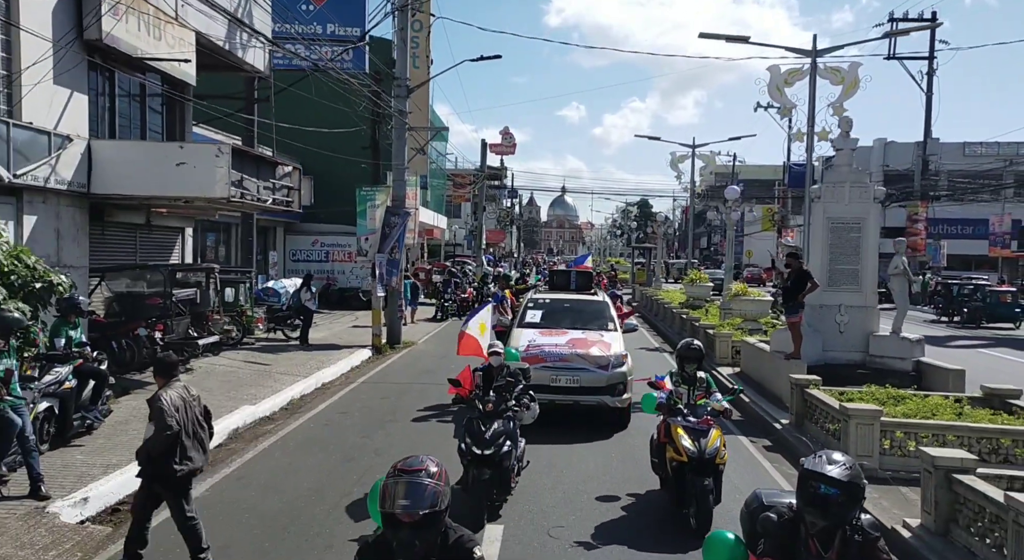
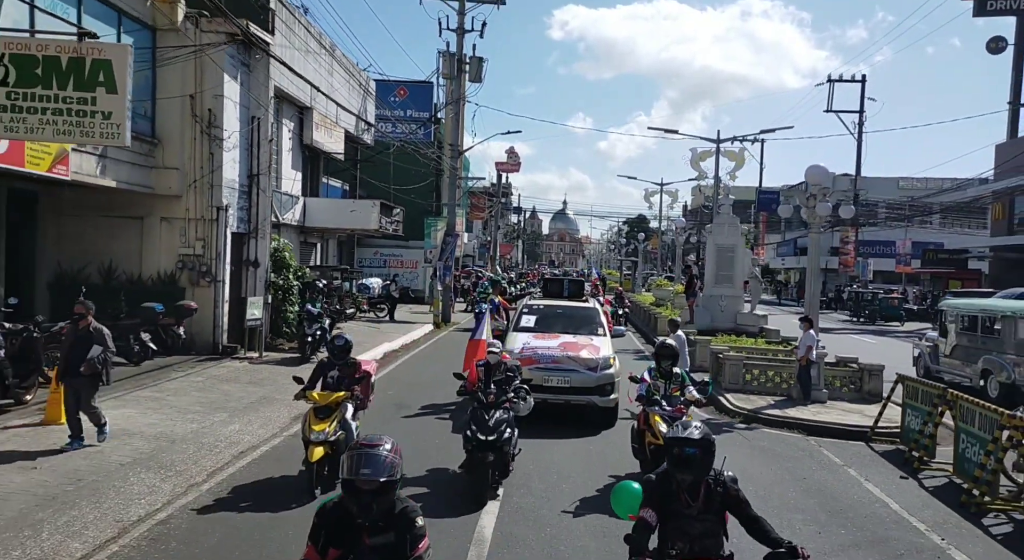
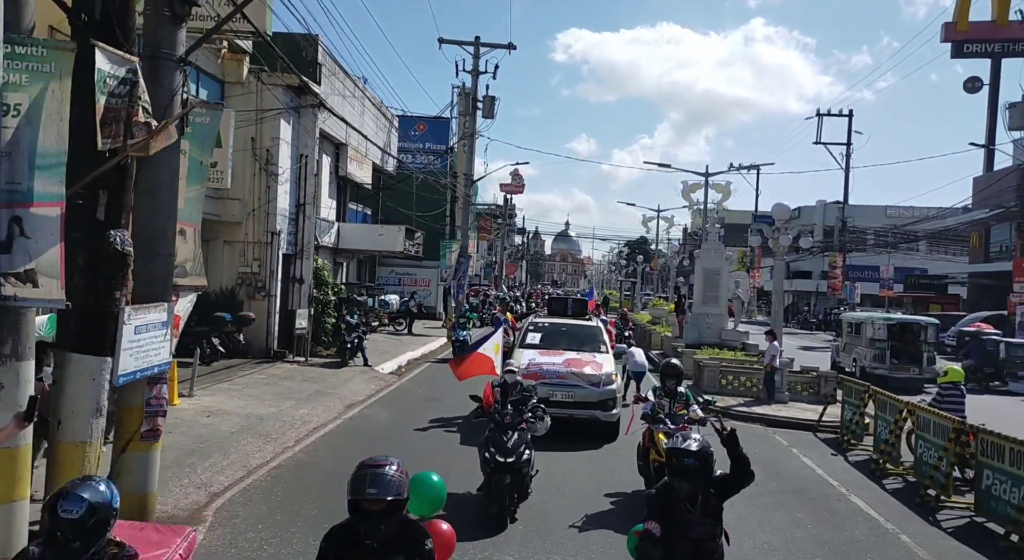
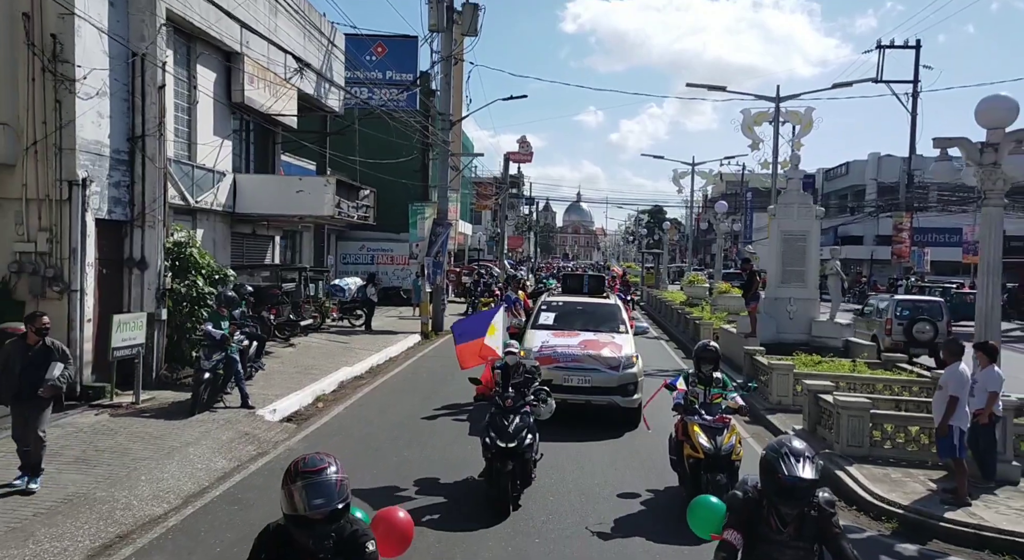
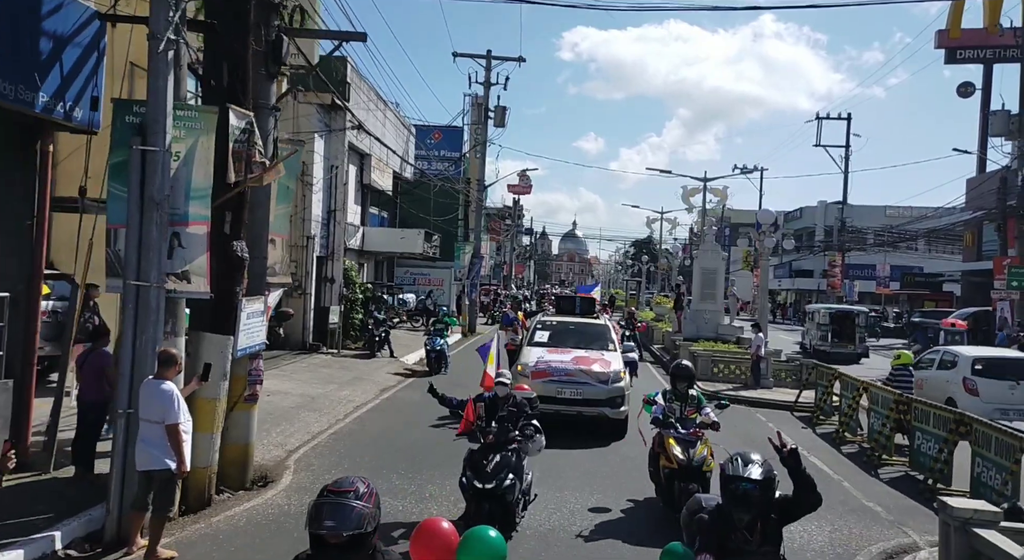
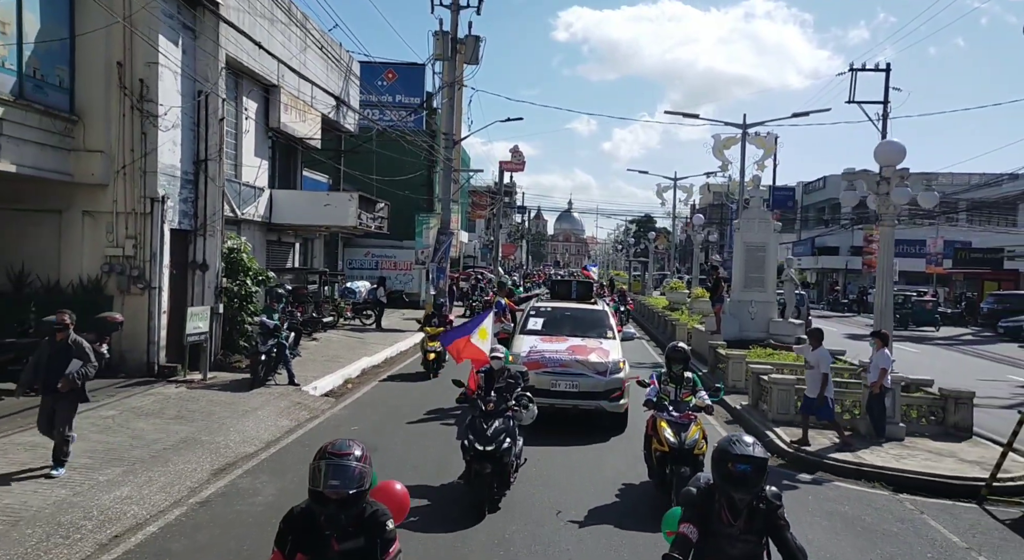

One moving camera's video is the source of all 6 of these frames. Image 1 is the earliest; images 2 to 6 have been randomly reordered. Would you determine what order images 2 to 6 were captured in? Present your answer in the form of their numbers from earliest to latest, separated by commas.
4, 6, 2, 3, 5
